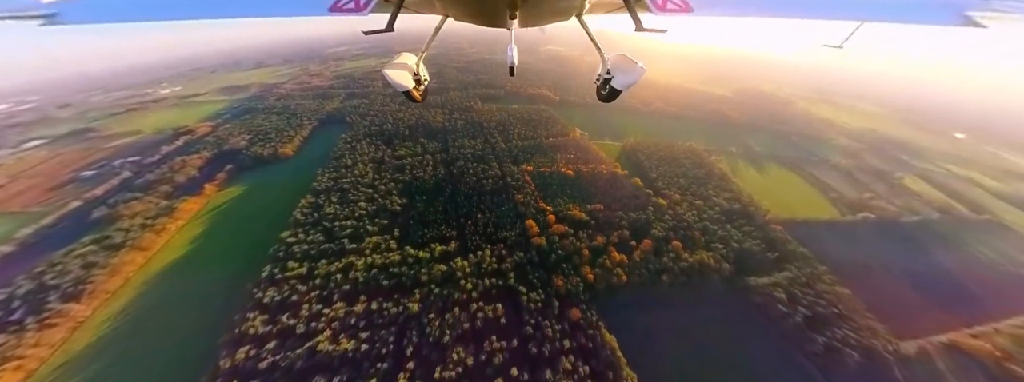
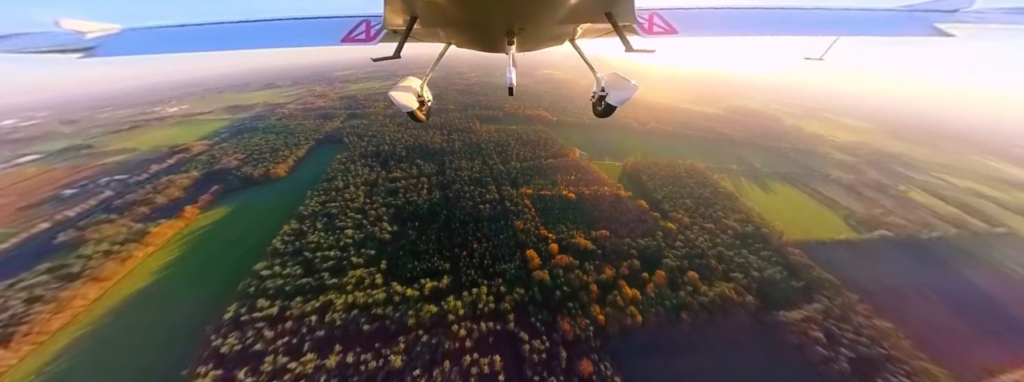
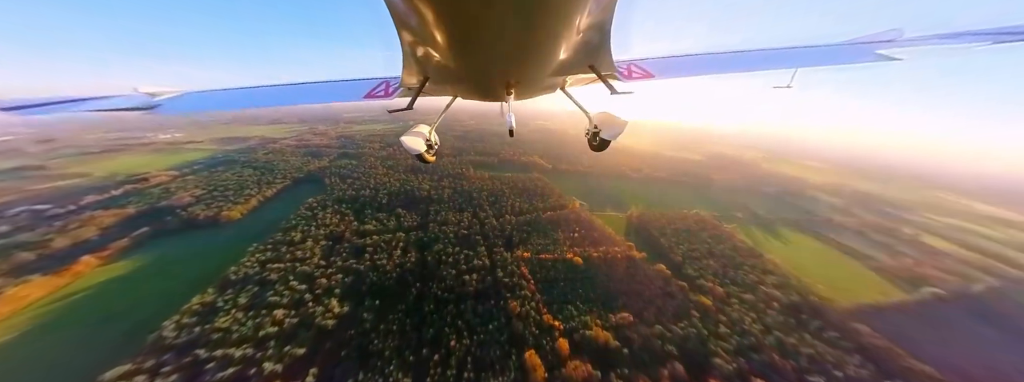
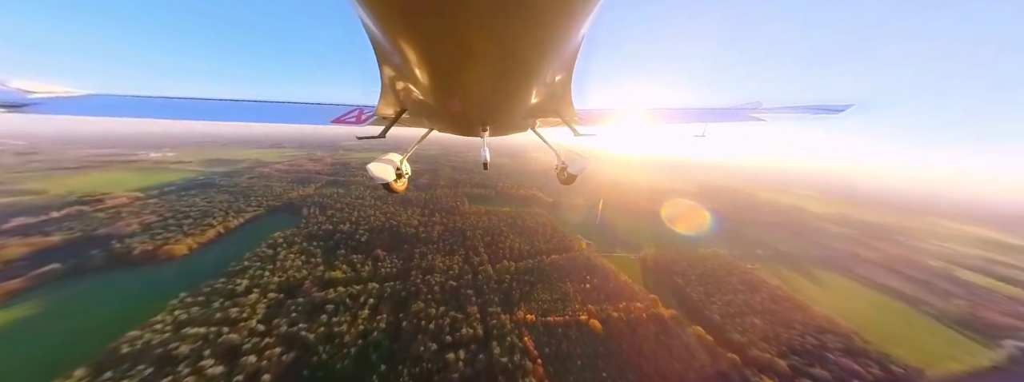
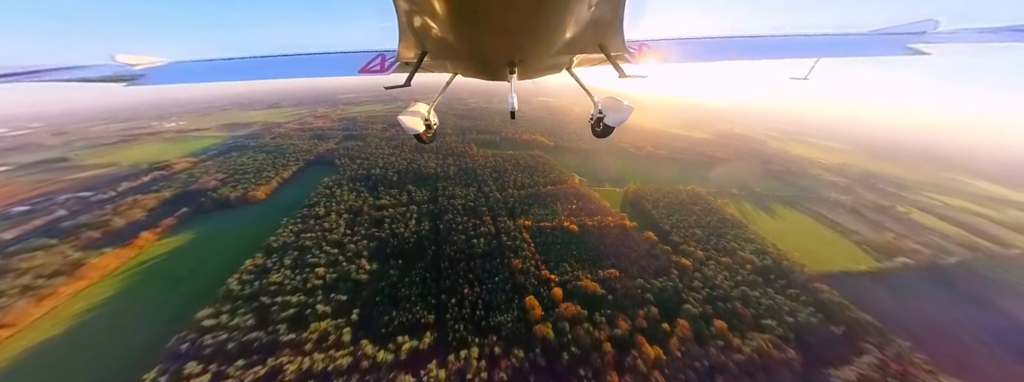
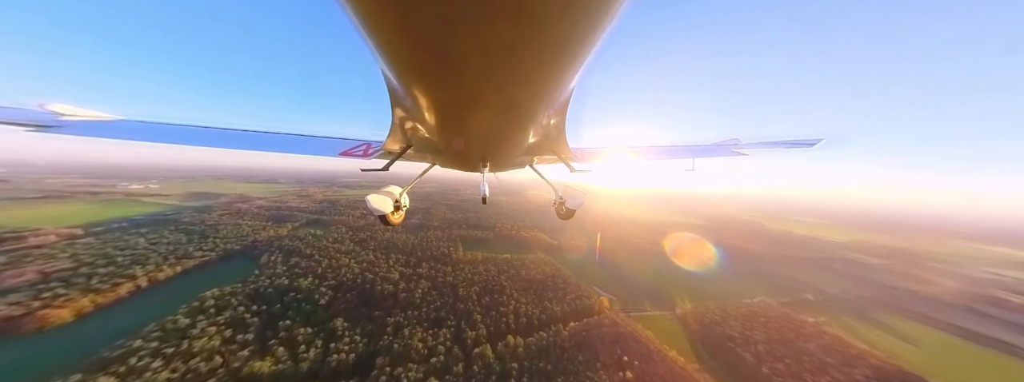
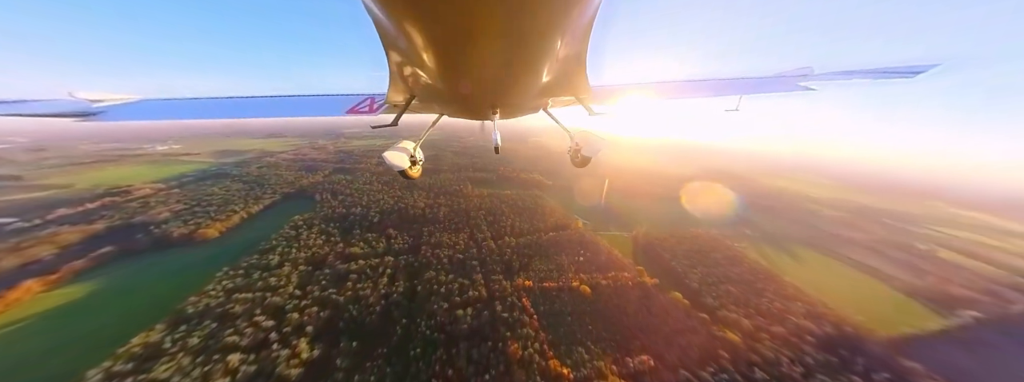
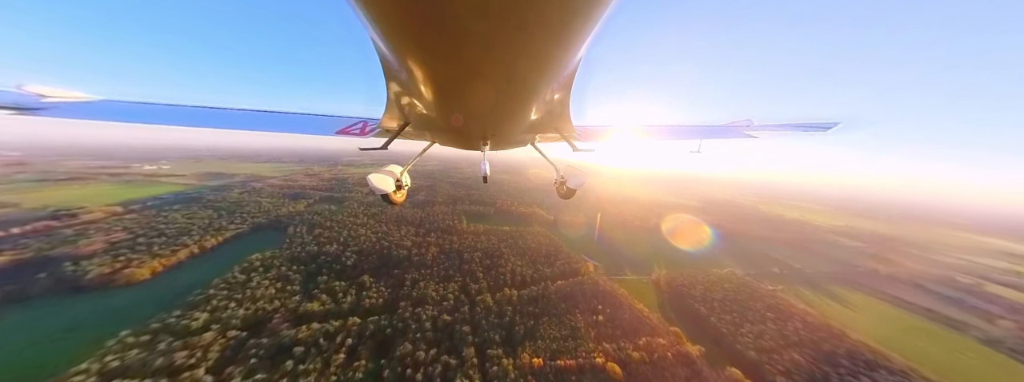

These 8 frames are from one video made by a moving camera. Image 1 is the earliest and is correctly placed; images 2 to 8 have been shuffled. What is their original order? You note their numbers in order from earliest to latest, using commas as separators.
2, 5, 3, 7, 4, 8, 6
